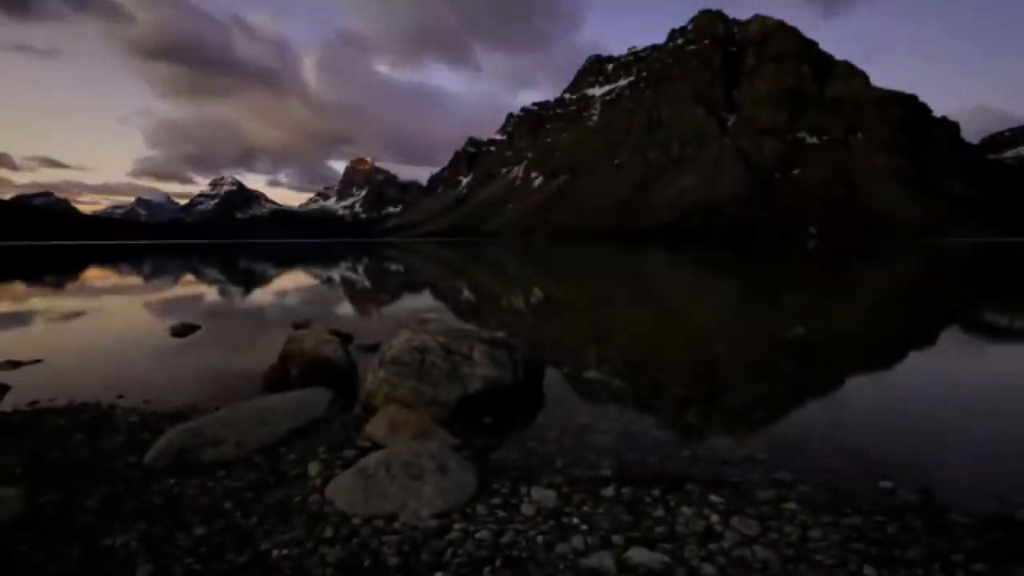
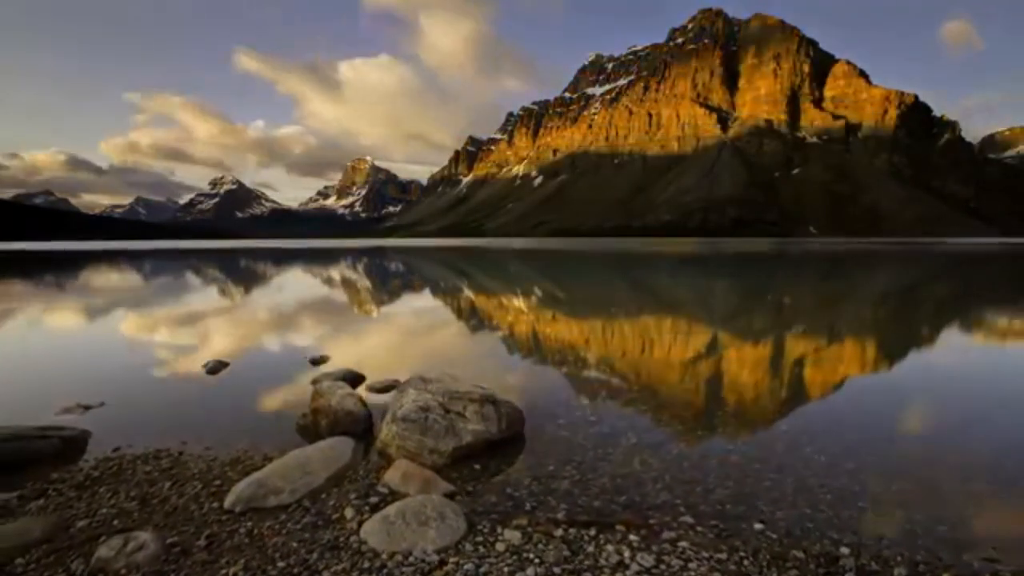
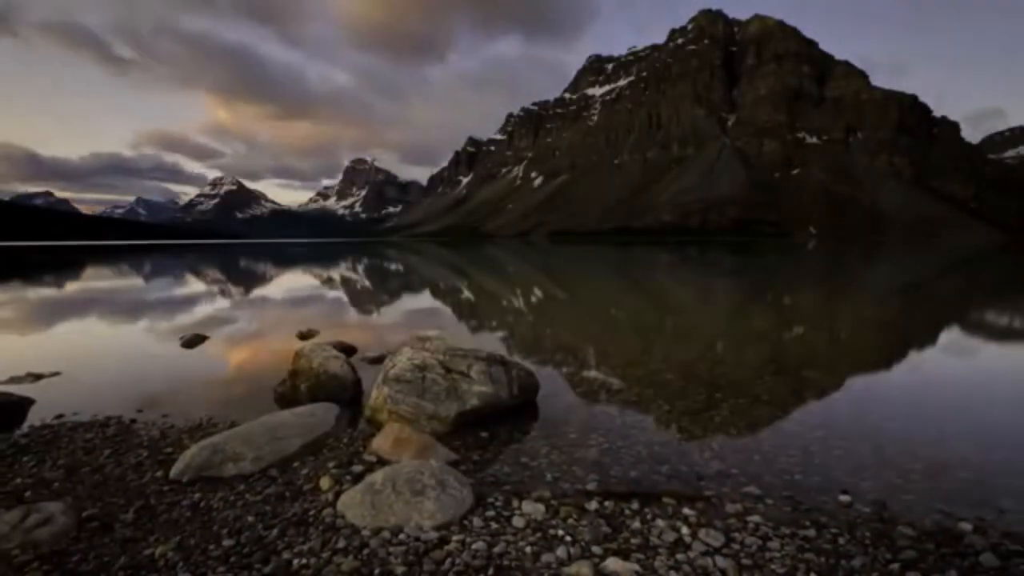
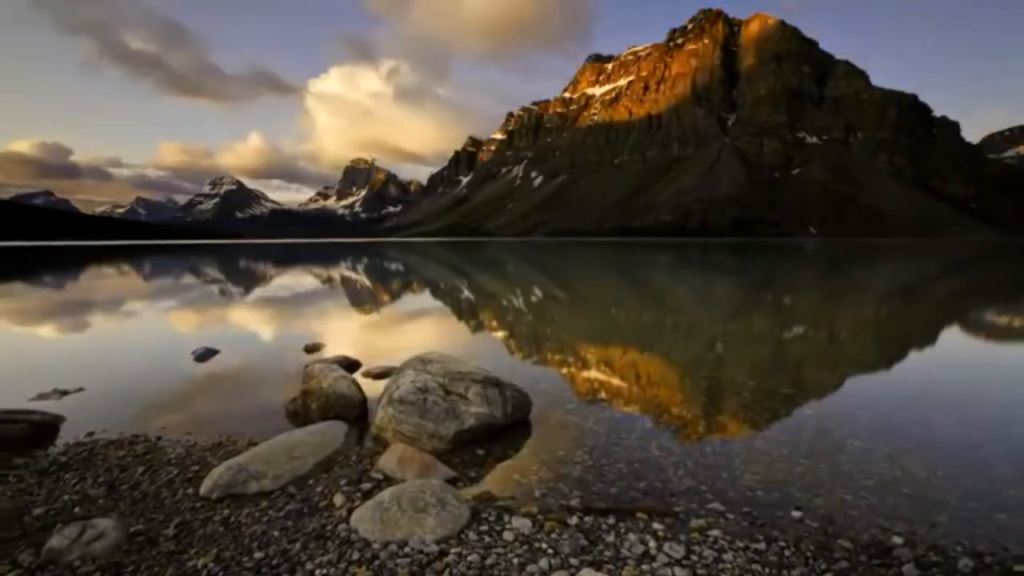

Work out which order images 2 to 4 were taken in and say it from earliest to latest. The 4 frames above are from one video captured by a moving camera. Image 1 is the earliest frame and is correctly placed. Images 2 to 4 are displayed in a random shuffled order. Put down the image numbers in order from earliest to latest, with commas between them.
3, 4, 2
